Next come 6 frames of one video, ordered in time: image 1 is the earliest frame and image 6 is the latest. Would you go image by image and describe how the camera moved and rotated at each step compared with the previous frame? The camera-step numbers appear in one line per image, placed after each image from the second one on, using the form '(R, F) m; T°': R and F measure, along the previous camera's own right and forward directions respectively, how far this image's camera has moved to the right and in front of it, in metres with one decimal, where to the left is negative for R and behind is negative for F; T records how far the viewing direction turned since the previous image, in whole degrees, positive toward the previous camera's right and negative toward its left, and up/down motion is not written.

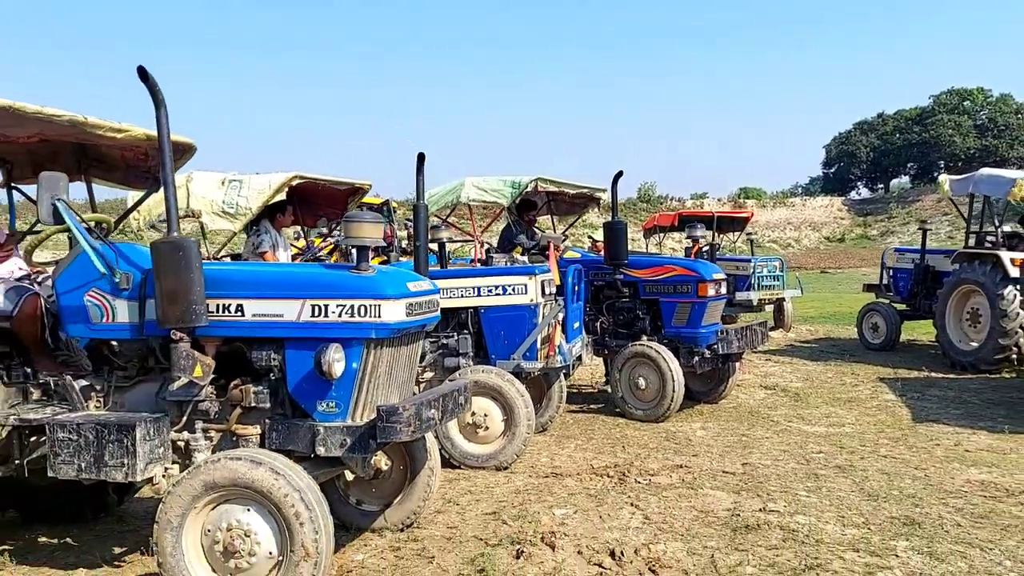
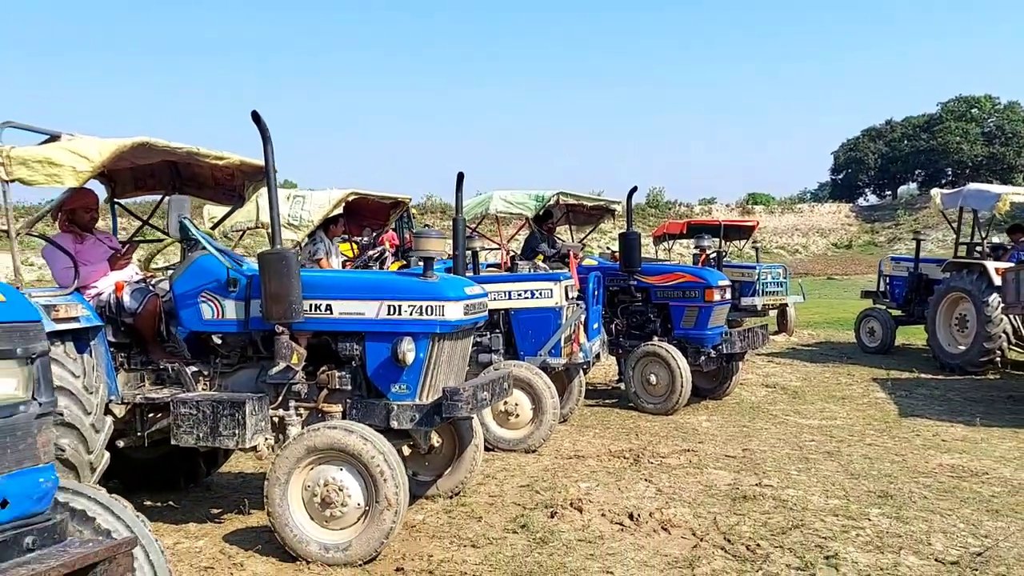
(-0.2, -0.8) m; 0°
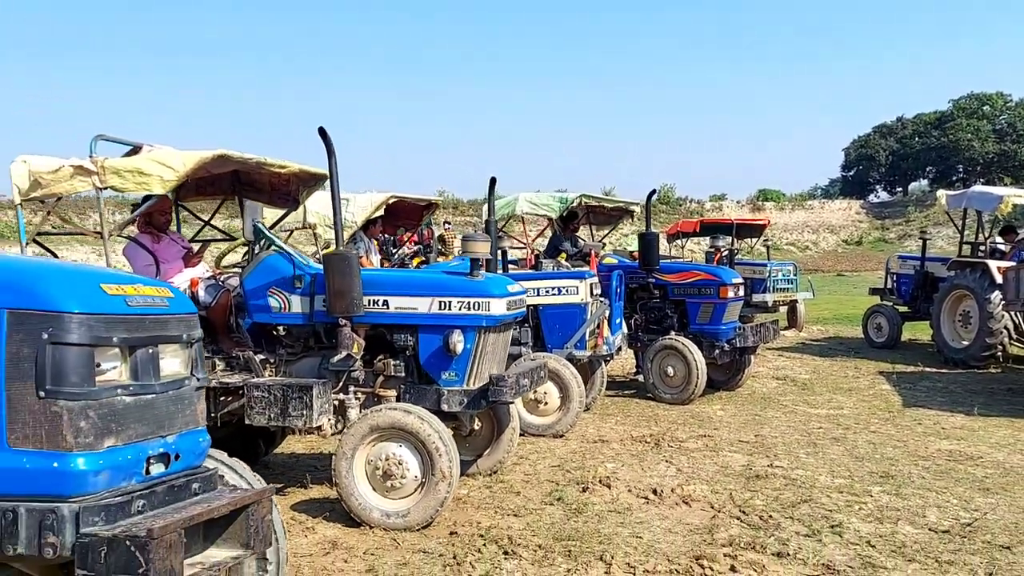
(-0.2, -0.5) m; -1°
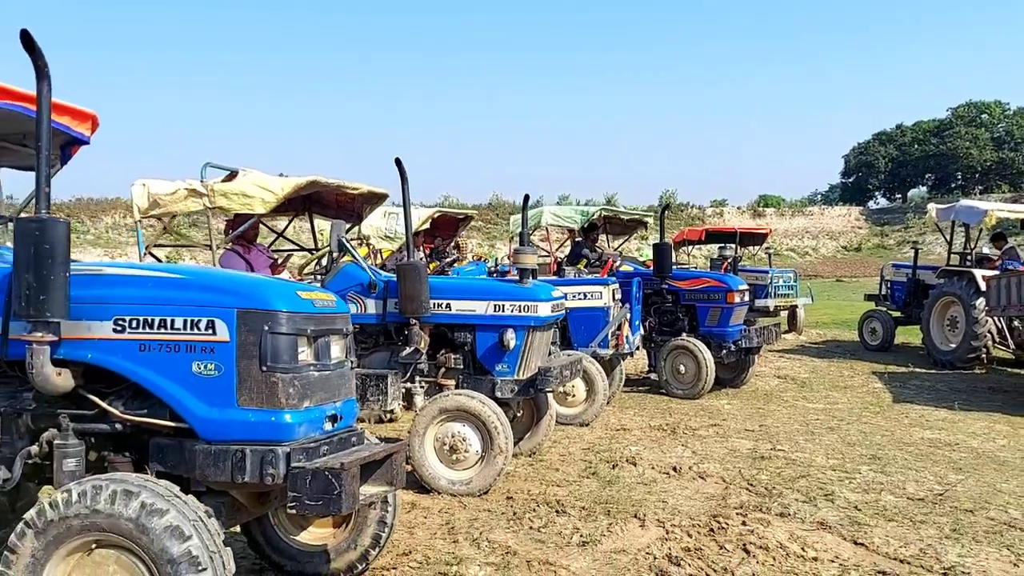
(-0.3, -0.9) m; 0°
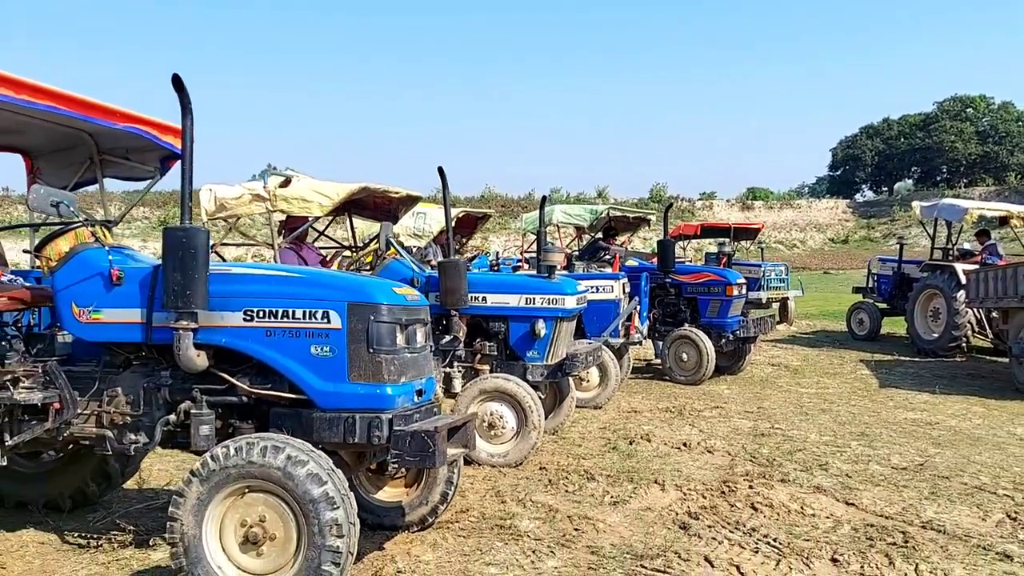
(-0.3, -0.7) m; +1°
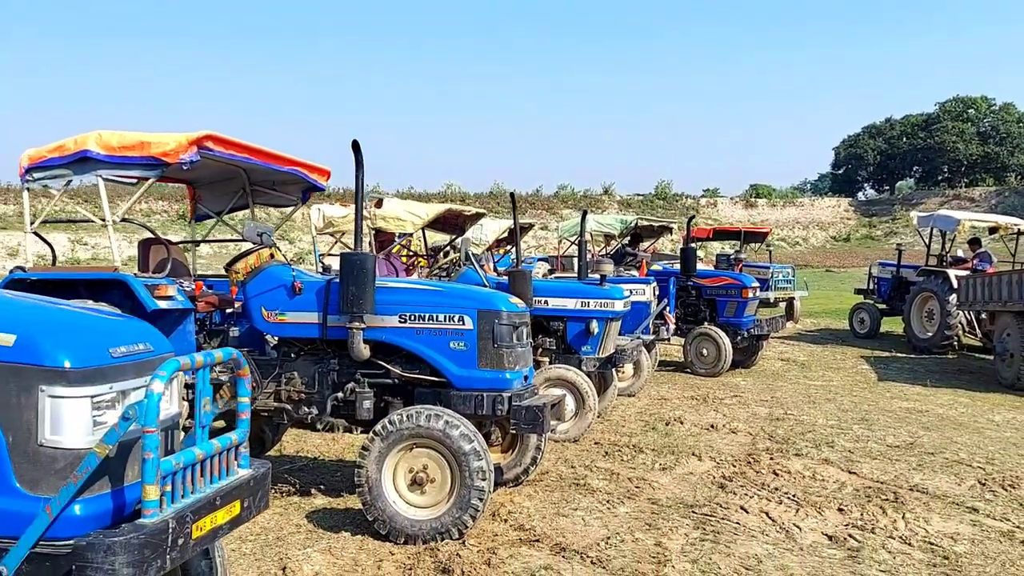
(-0.5, -1.2) m; 0°
